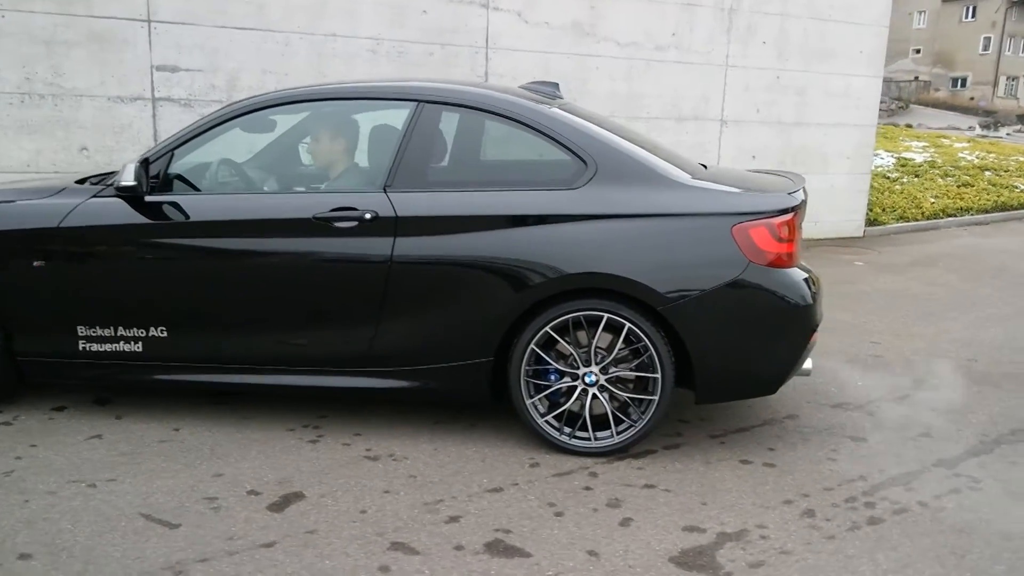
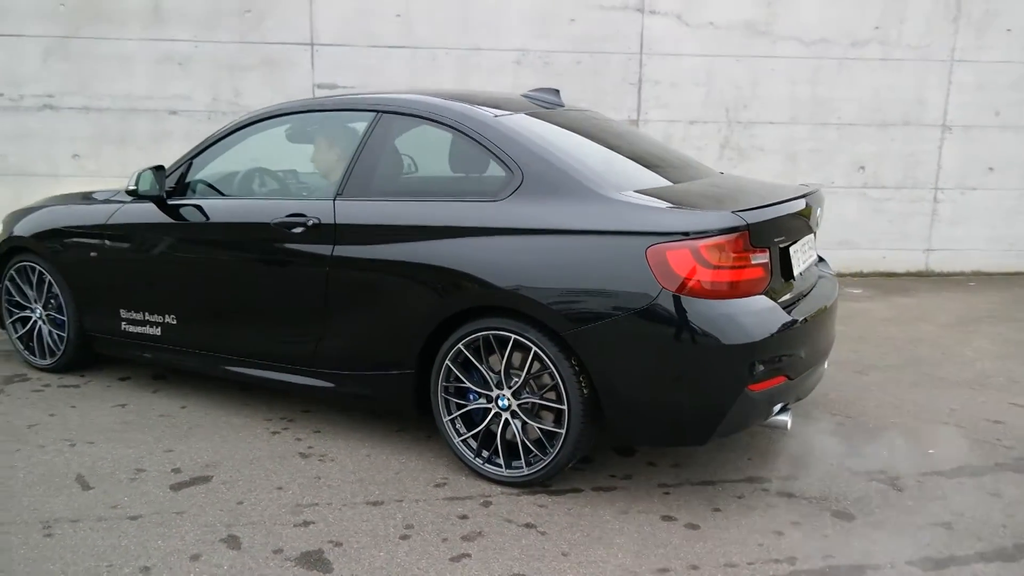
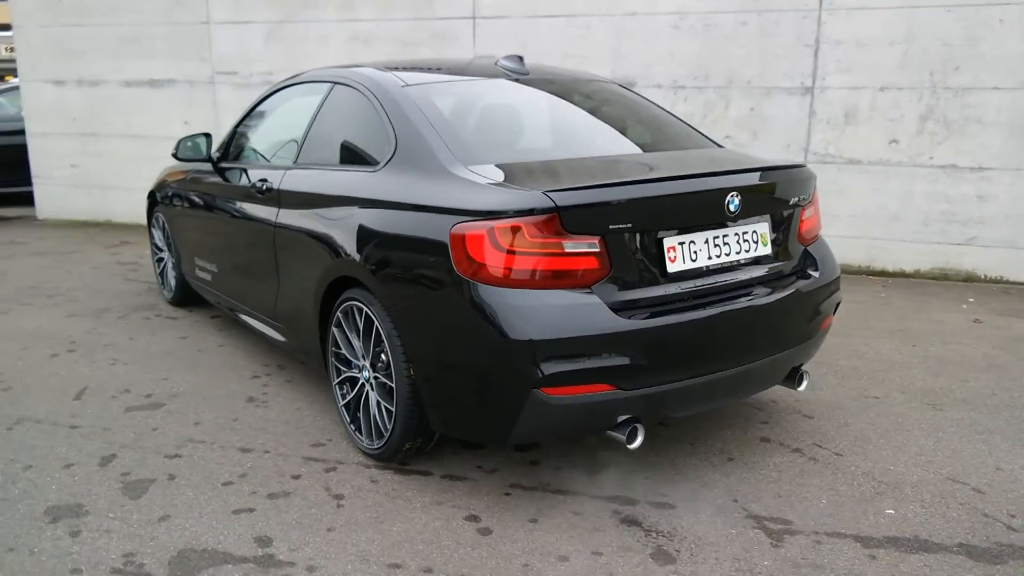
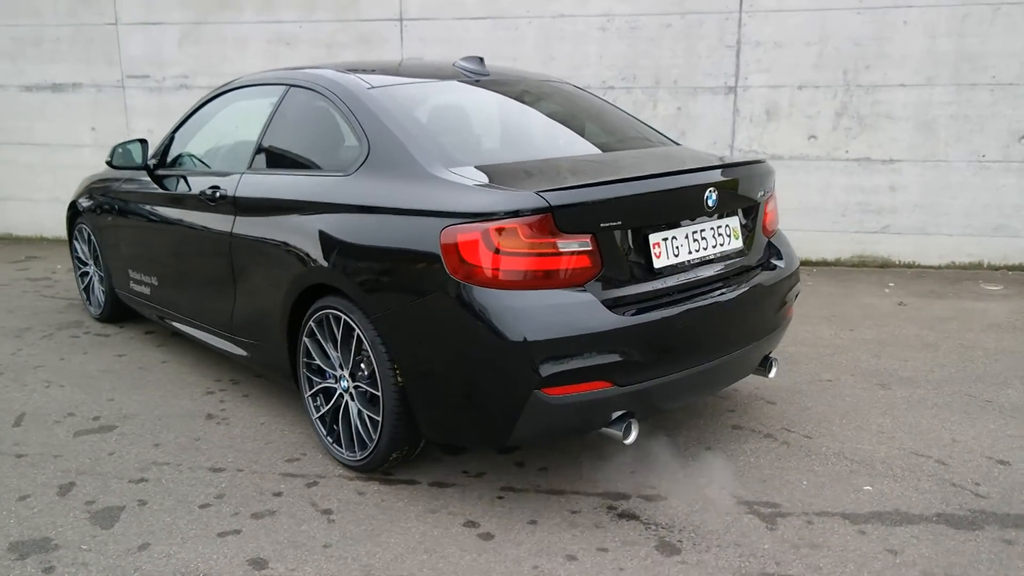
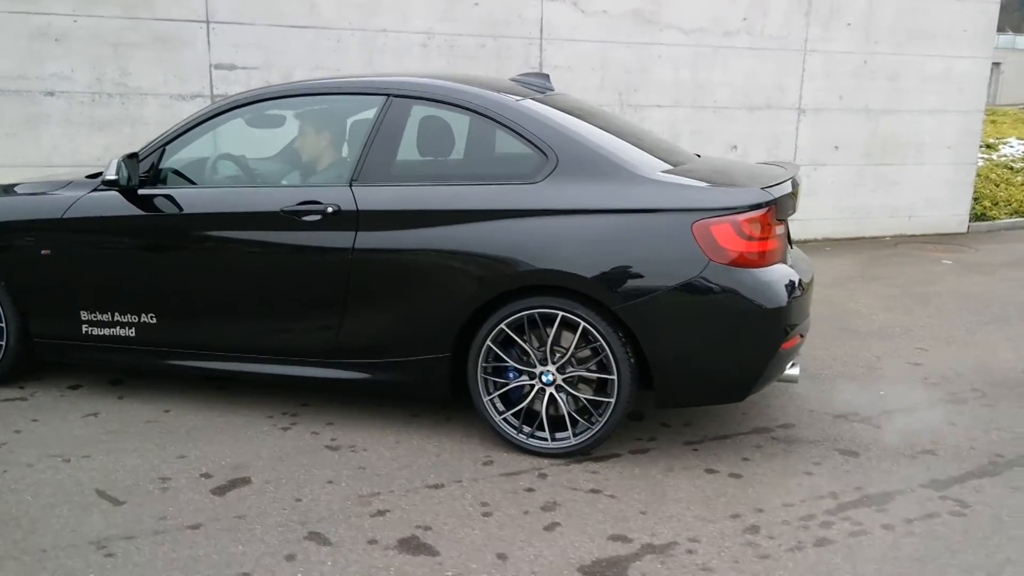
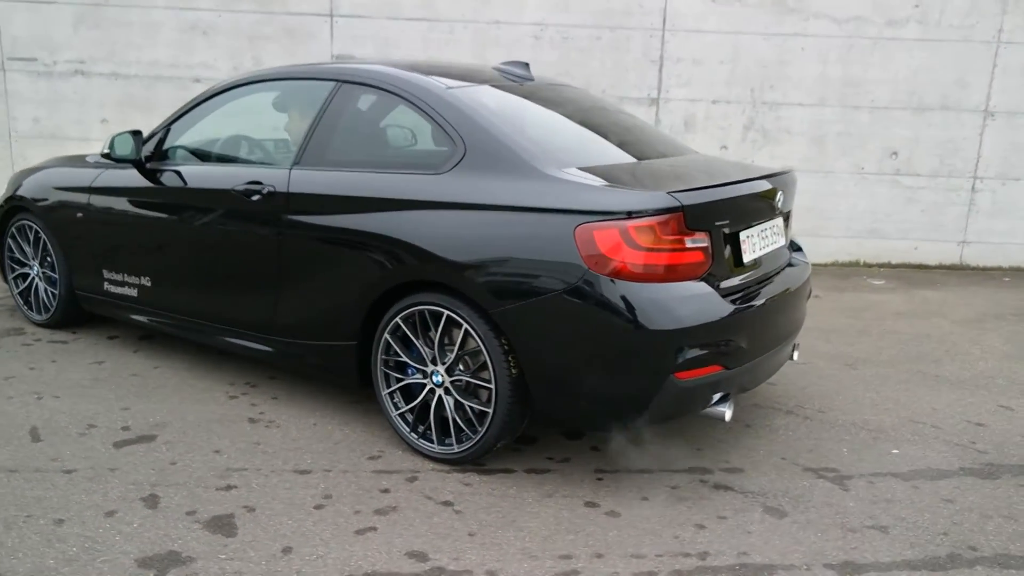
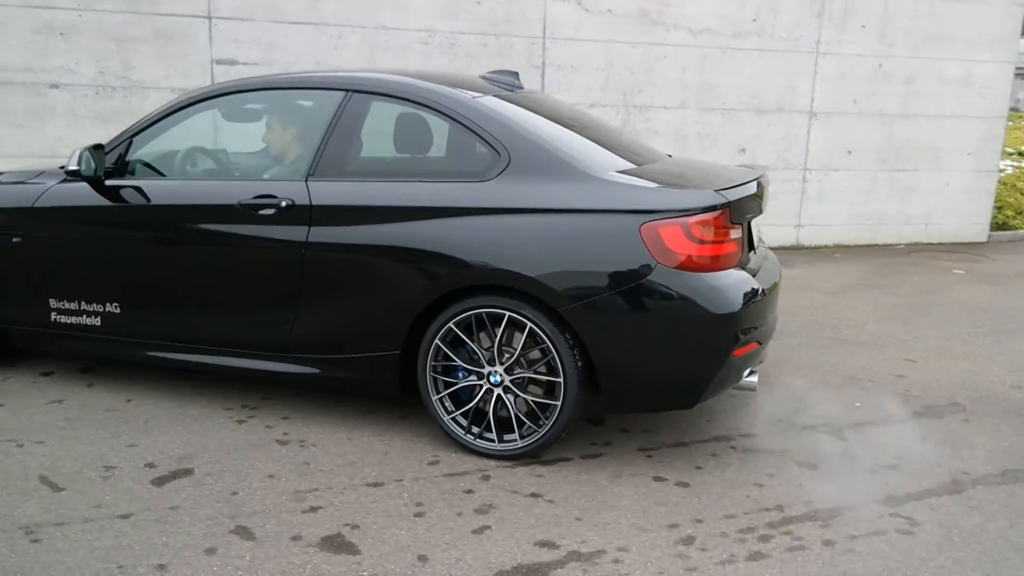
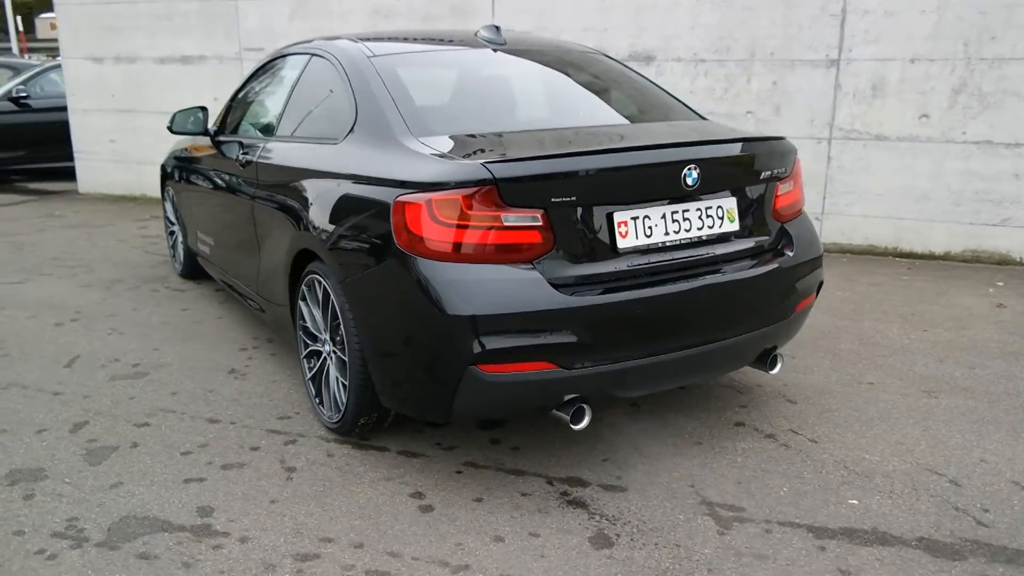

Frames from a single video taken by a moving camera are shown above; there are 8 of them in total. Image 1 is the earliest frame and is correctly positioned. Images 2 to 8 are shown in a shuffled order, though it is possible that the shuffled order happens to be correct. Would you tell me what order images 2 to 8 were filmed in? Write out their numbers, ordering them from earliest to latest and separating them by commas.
5, 7, 2, 6, 4, 3, 8
